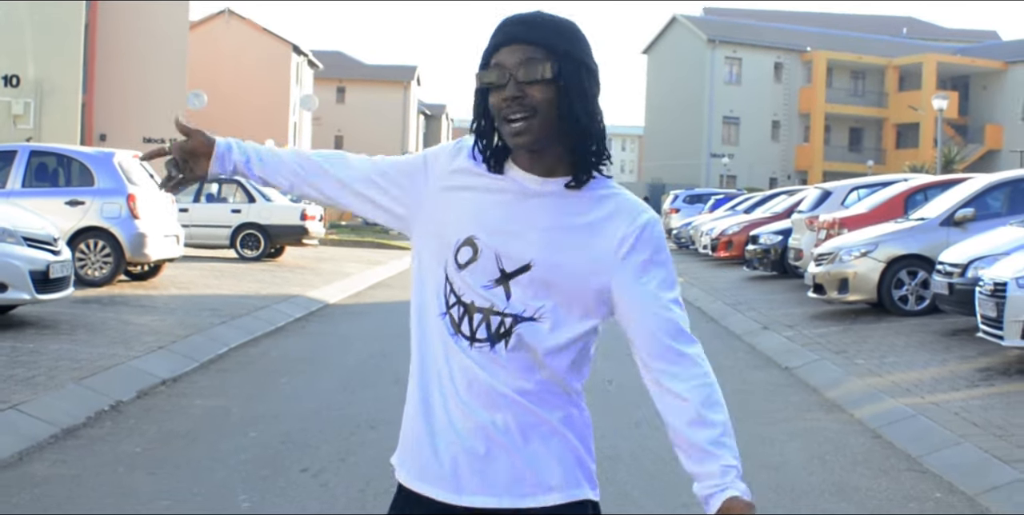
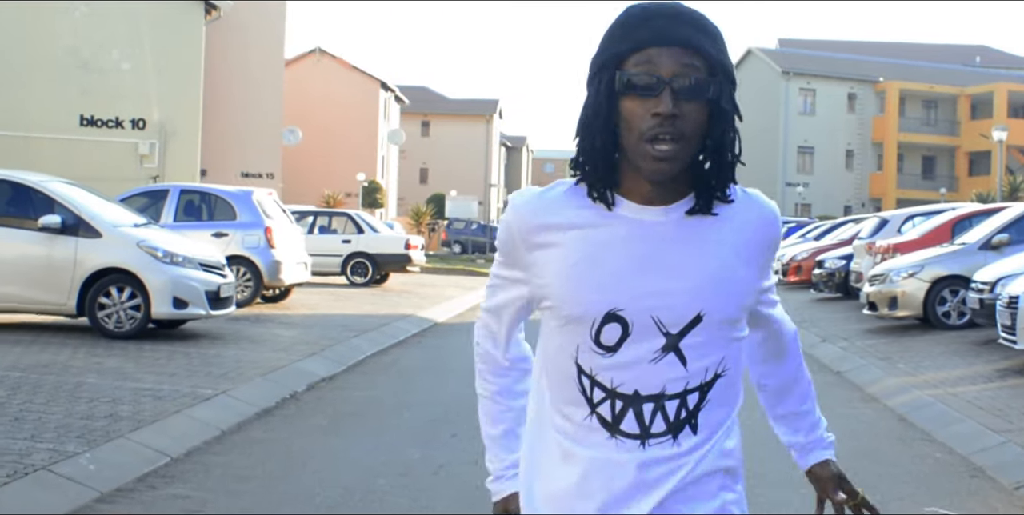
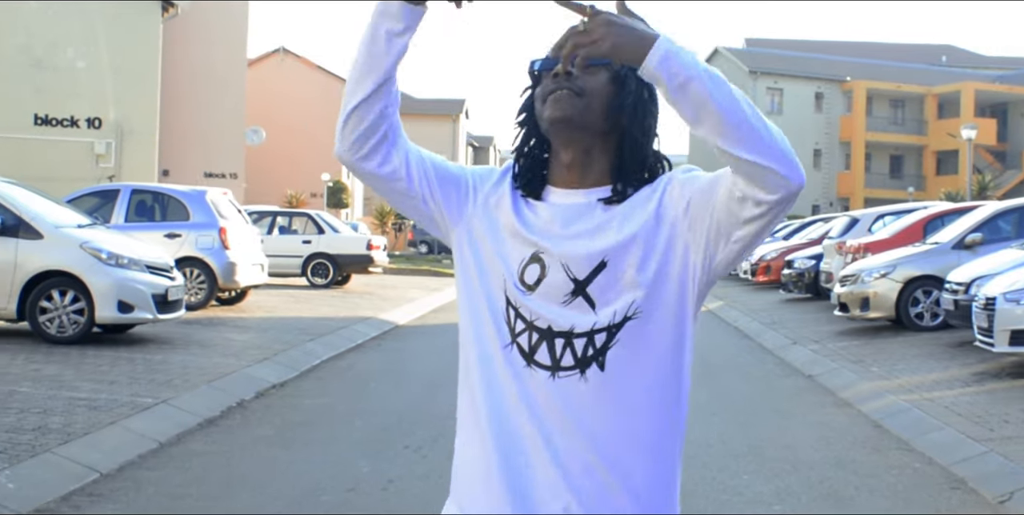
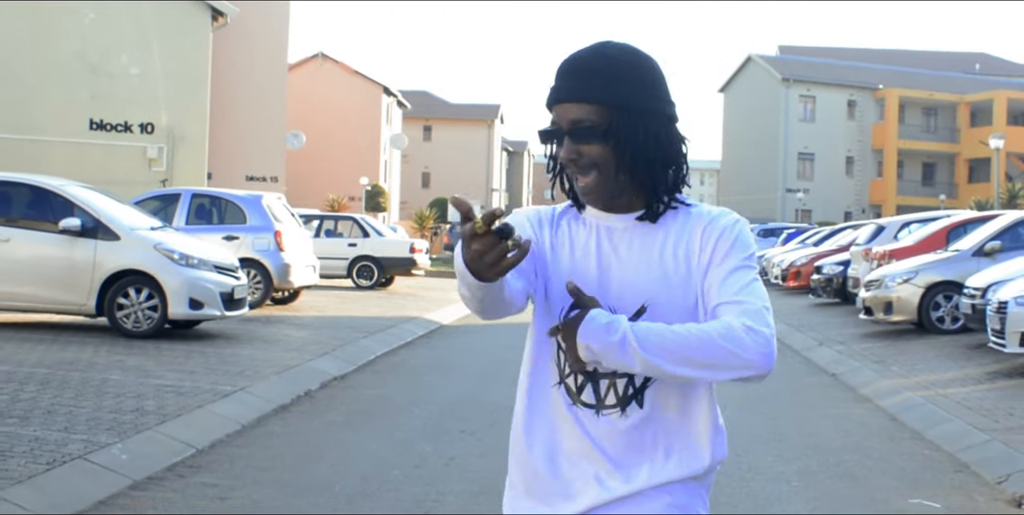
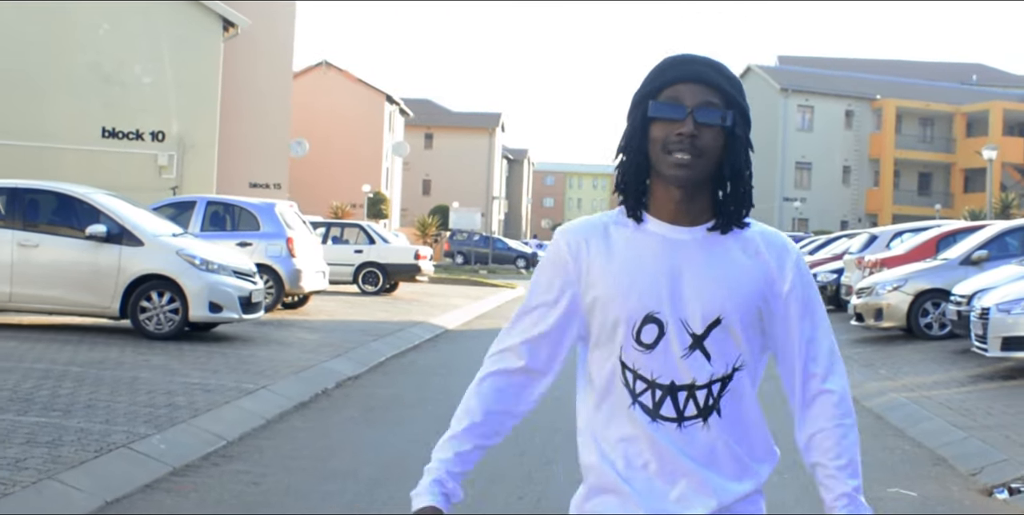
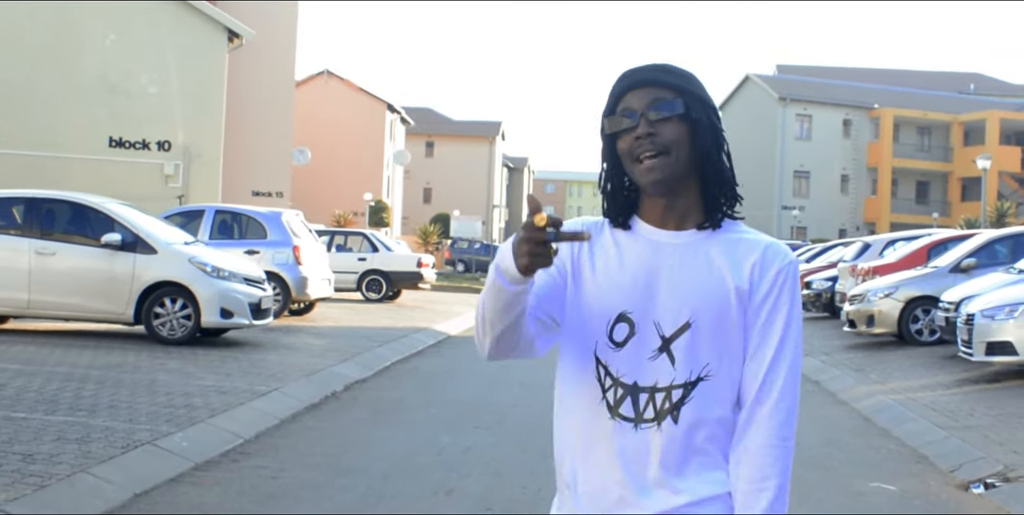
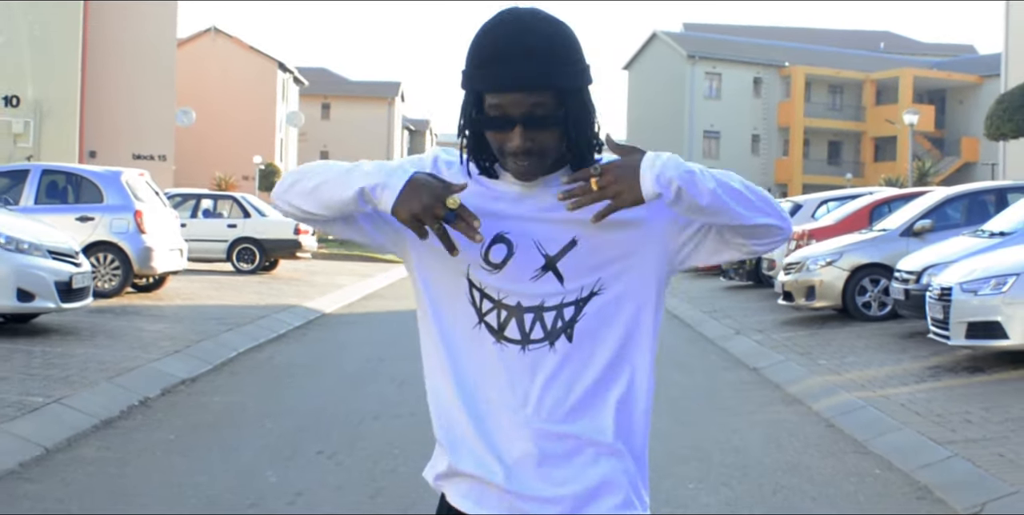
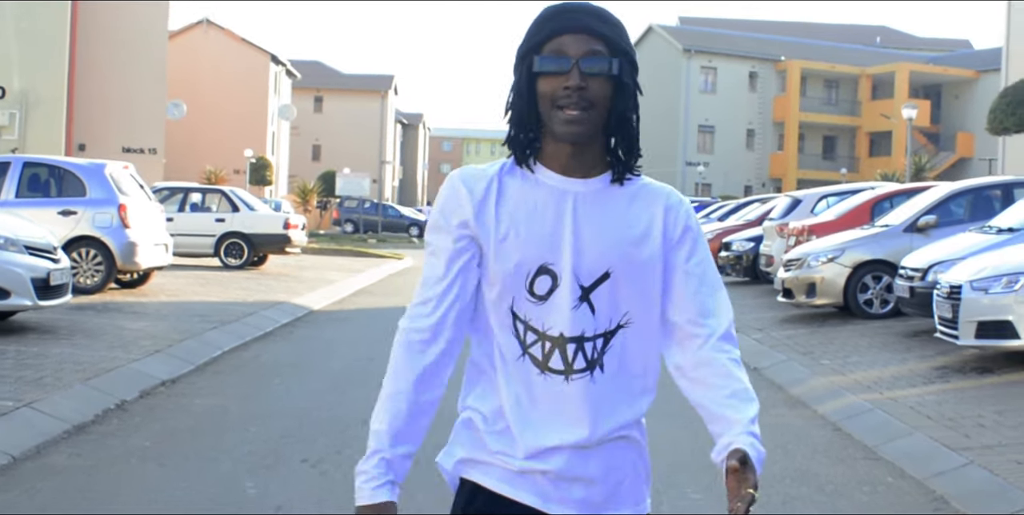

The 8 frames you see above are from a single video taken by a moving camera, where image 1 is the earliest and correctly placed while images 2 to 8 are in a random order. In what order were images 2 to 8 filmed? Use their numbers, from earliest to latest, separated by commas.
8, 7, 3, 2, 4, 5, 6
